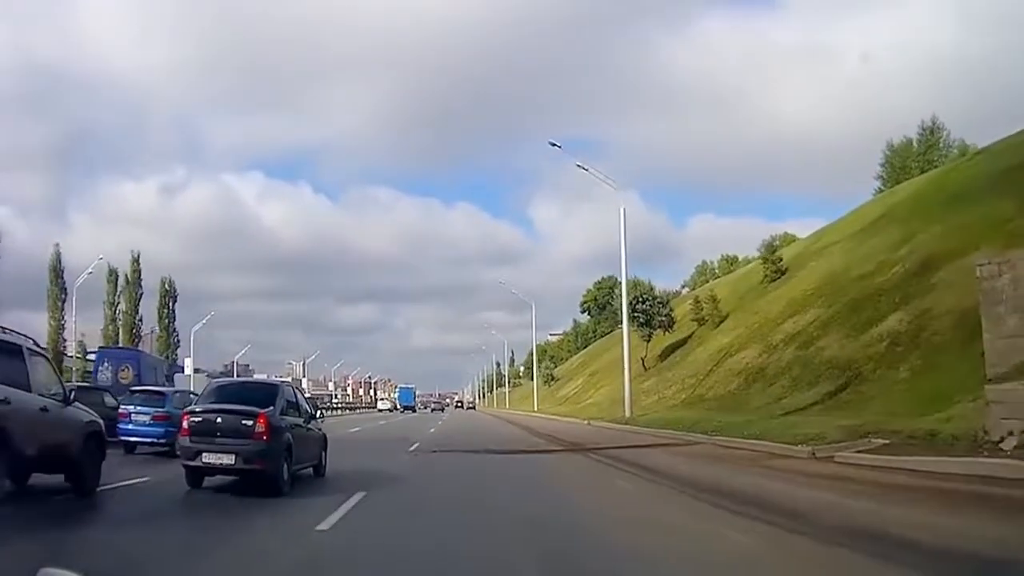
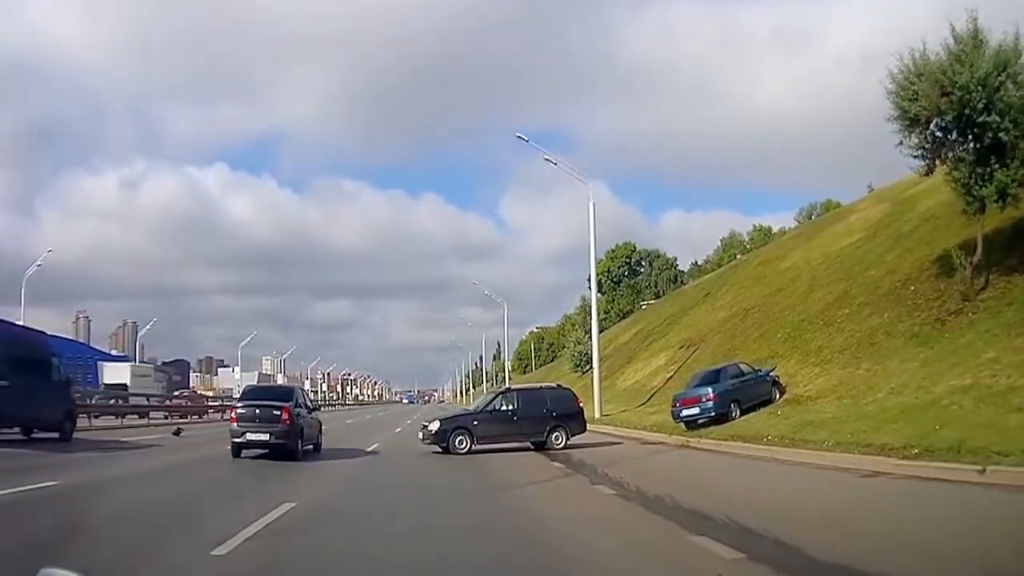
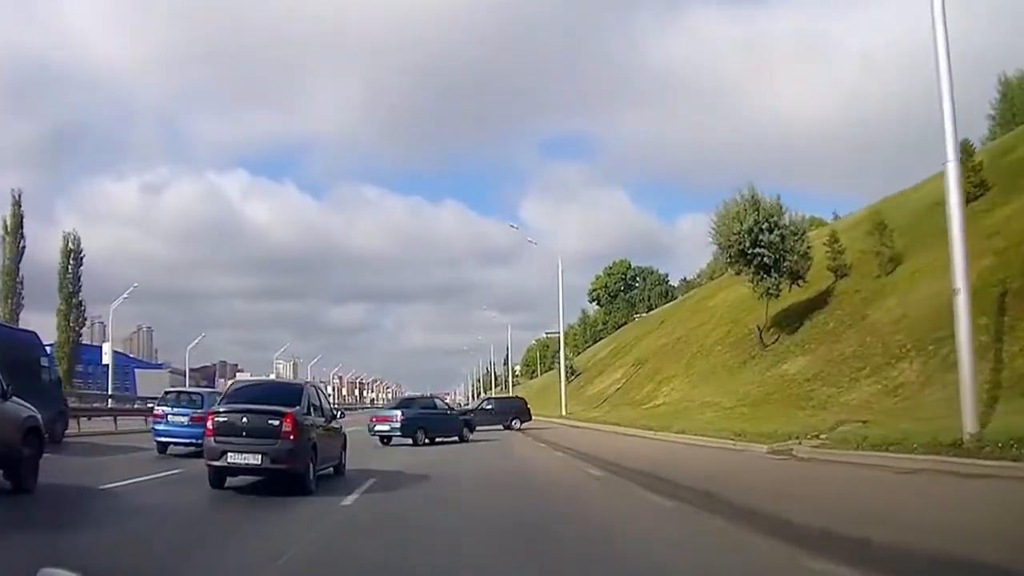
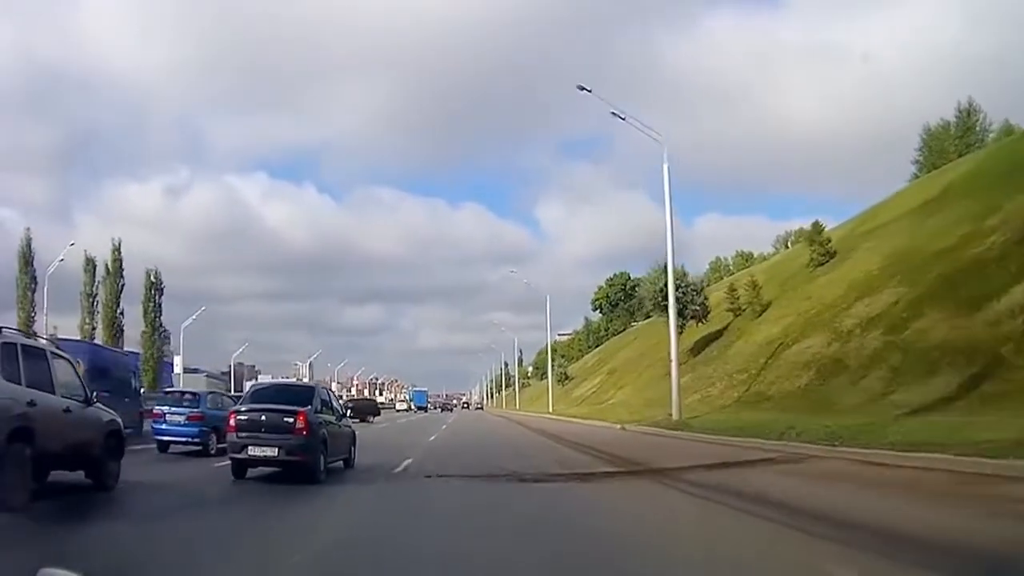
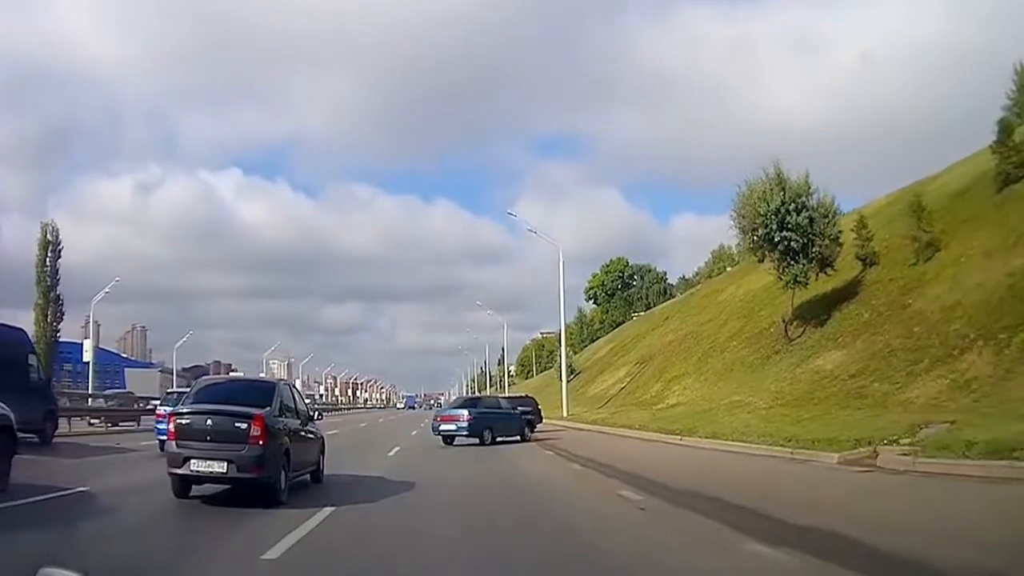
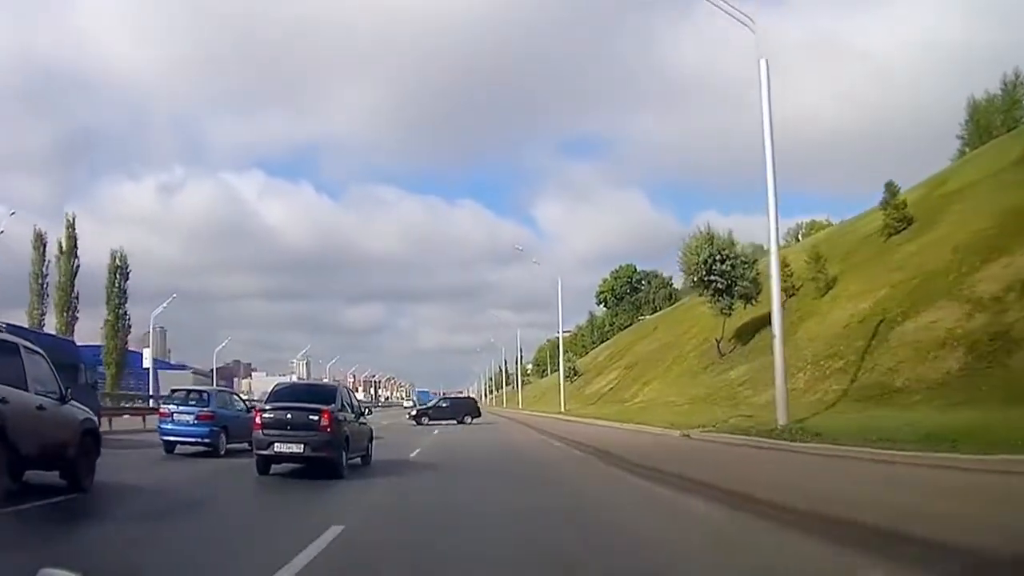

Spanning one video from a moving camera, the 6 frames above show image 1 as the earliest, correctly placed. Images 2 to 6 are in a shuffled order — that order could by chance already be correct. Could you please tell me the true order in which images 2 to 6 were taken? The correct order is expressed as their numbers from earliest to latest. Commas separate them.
4, 6, 3, 5, 2
